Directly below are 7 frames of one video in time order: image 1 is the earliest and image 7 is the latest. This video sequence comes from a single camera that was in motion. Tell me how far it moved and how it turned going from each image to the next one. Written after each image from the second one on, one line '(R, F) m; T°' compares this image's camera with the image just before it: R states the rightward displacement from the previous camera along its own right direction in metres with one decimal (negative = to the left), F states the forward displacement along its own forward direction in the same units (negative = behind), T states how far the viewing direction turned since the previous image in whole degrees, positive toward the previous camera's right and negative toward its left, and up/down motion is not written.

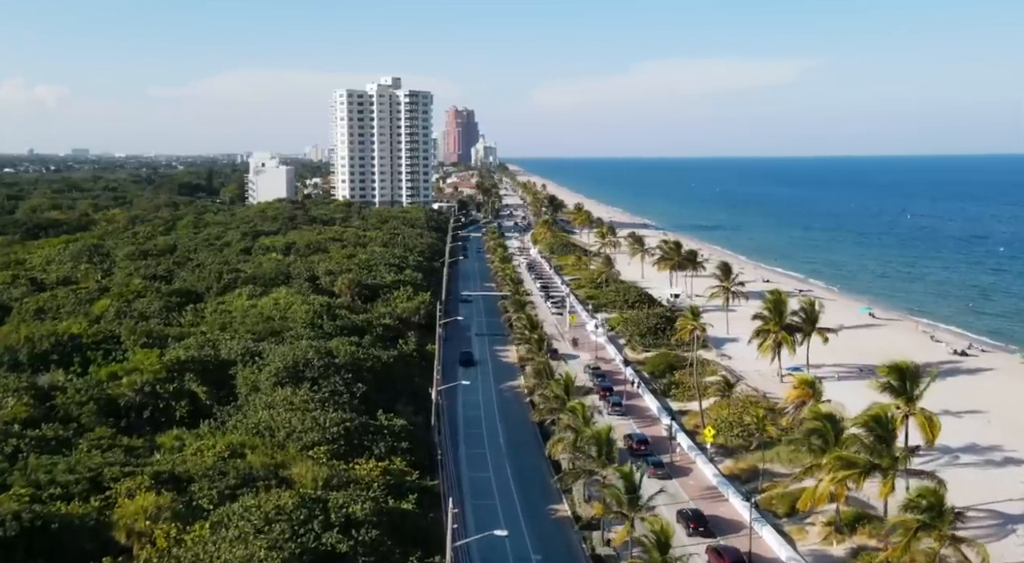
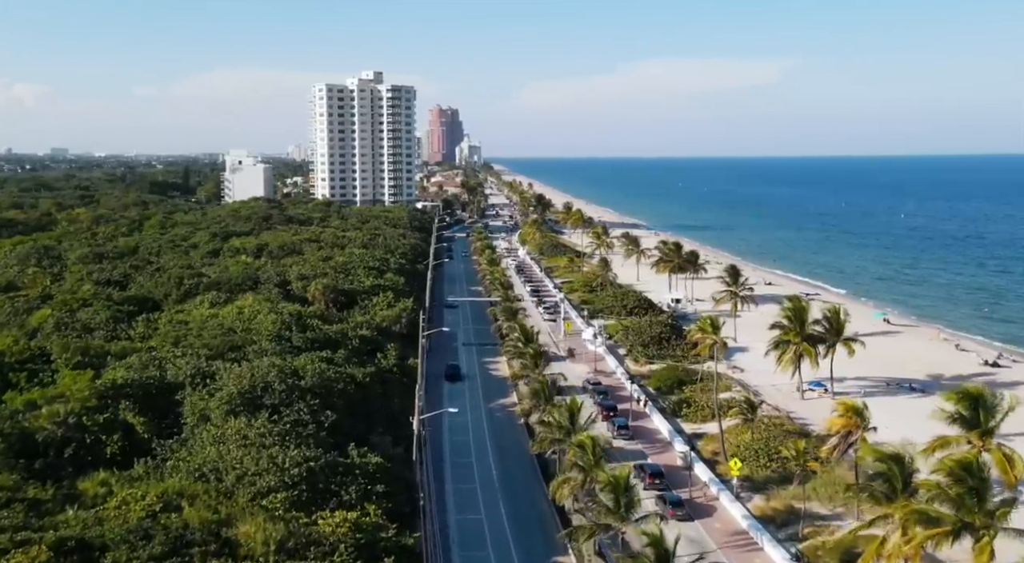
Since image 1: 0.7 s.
(-0.4, +6.7) m; +1°
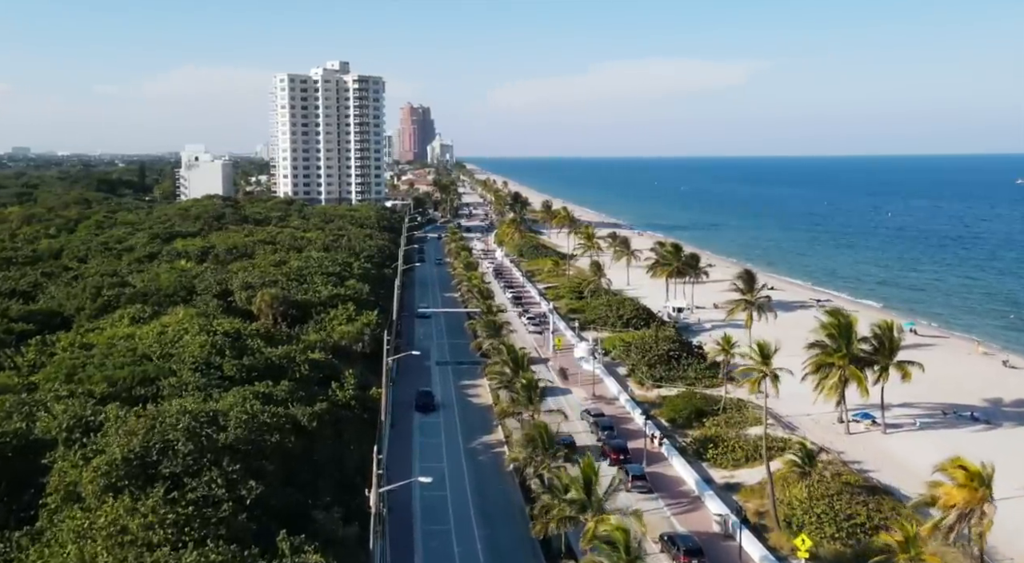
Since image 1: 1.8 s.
(-0.6, +10.7) m; +2°
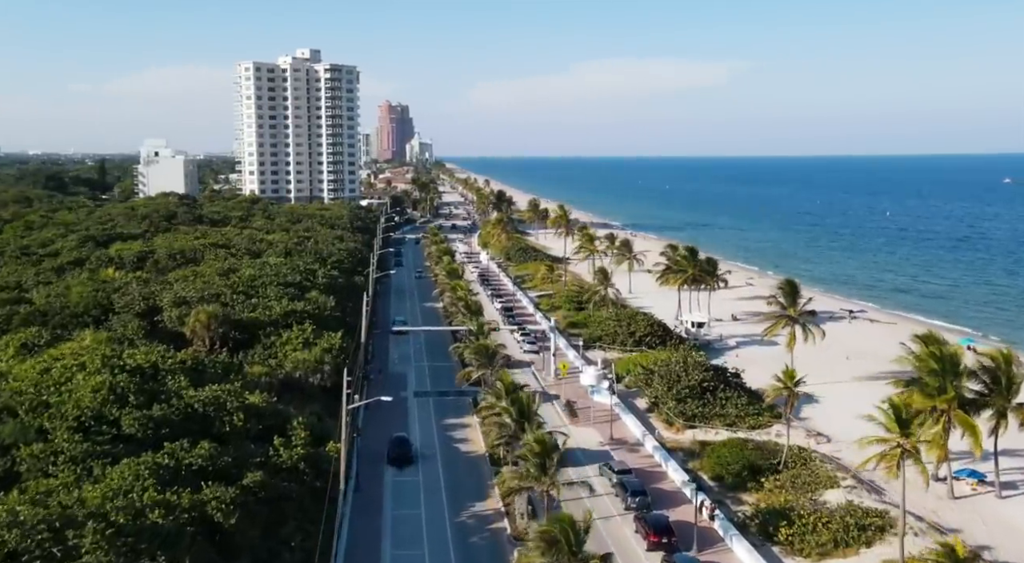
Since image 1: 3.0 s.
(-0.8, +11.7) m; +1°
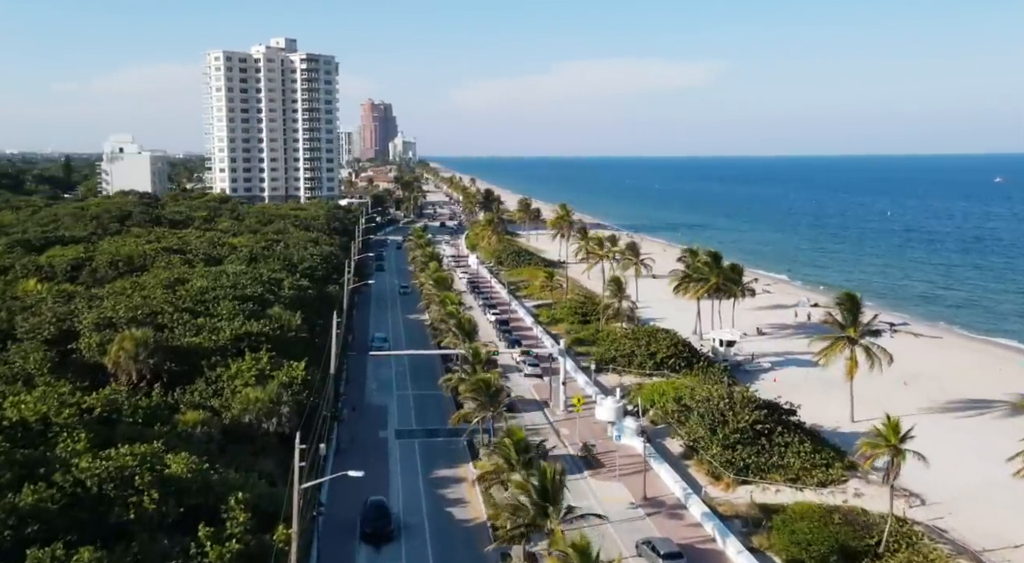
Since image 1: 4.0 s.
(-0.9, +9.8) m; +1°
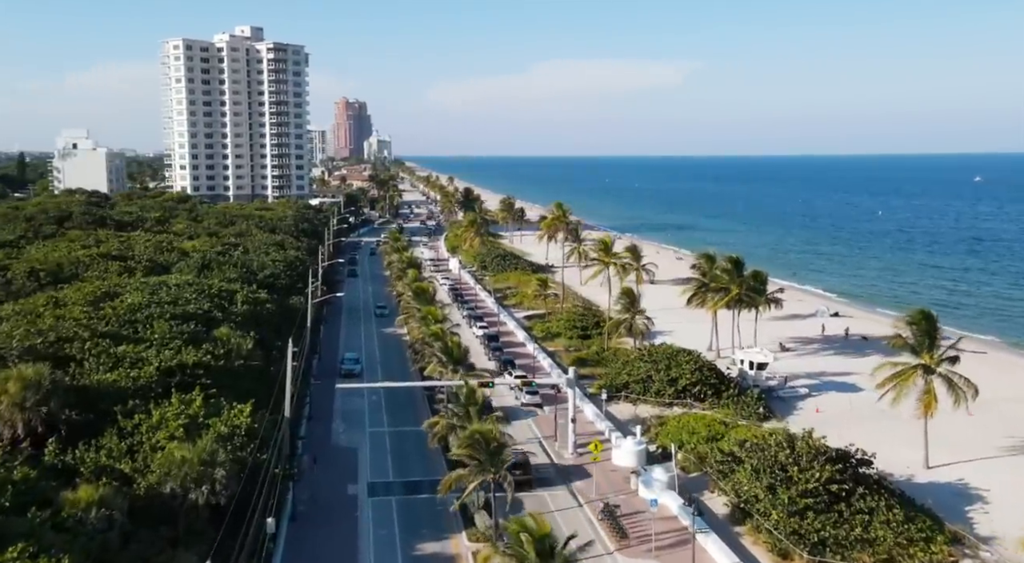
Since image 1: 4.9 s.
(-0.9, +8.9) m; +1°
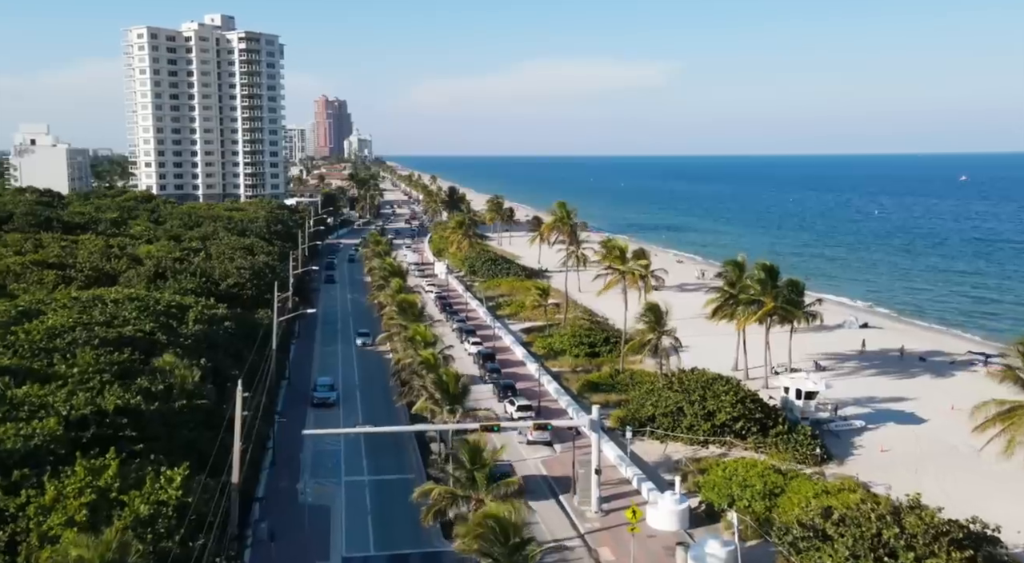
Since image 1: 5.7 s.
(-1.0, +7.9) m; +1°
